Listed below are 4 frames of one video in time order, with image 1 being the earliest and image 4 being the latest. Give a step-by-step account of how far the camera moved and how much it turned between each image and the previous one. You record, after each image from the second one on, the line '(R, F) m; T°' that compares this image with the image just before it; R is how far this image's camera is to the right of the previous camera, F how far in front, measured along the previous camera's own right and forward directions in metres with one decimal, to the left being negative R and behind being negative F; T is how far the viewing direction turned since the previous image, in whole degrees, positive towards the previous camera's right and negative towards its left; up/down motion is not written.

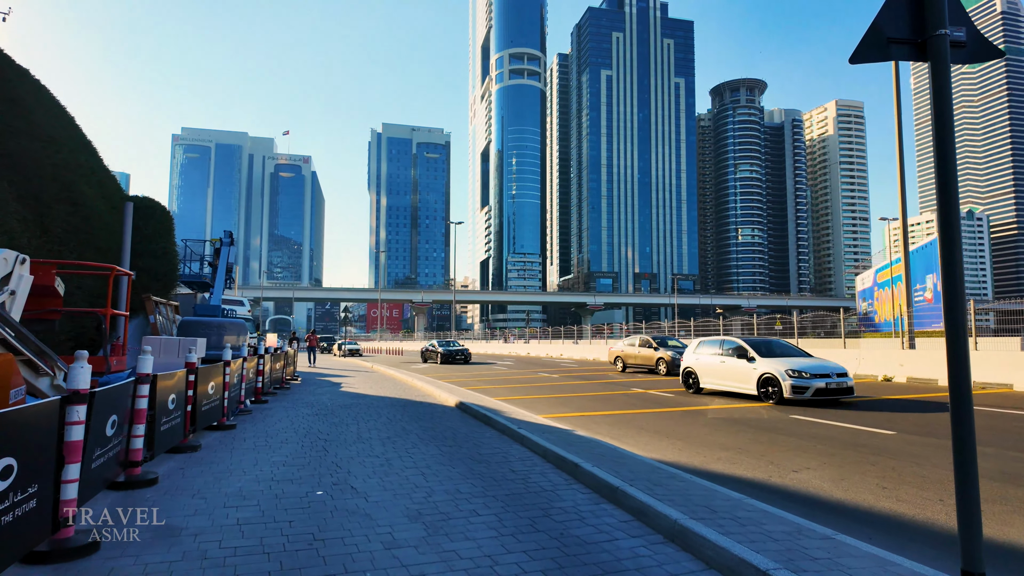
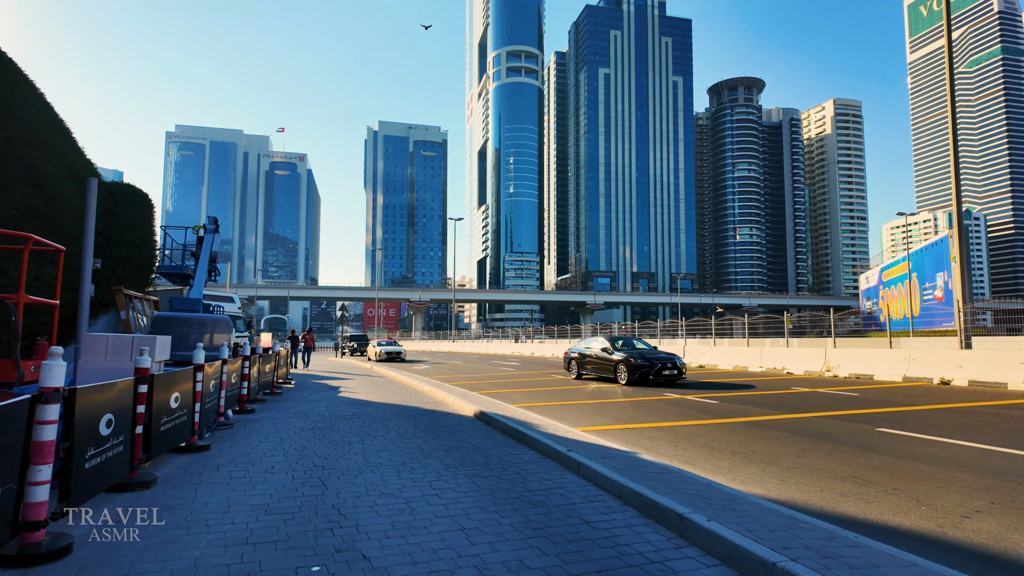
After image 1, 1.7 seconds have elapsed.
(-0.6, +1.8) m; 0°
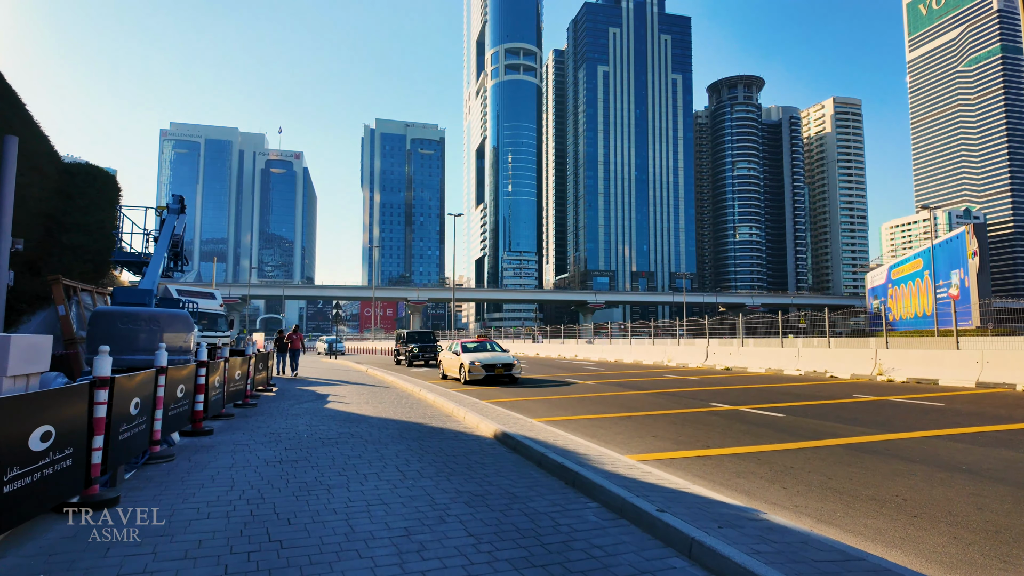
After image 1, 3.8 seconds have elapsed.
(-0.5, +2.3) m; 0°
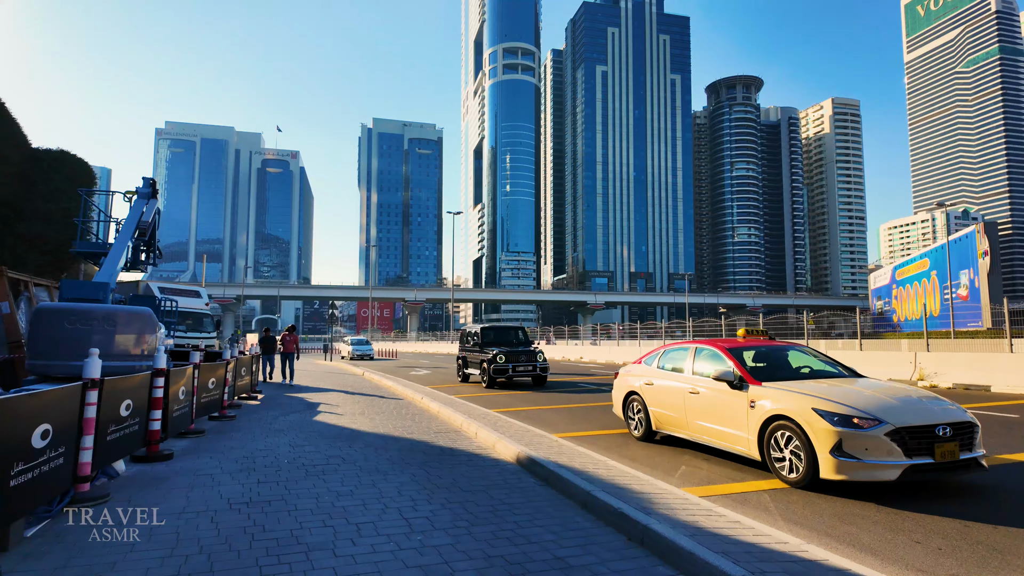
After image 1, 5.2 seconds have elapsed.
(-0.3, +1.5) m; 0°
